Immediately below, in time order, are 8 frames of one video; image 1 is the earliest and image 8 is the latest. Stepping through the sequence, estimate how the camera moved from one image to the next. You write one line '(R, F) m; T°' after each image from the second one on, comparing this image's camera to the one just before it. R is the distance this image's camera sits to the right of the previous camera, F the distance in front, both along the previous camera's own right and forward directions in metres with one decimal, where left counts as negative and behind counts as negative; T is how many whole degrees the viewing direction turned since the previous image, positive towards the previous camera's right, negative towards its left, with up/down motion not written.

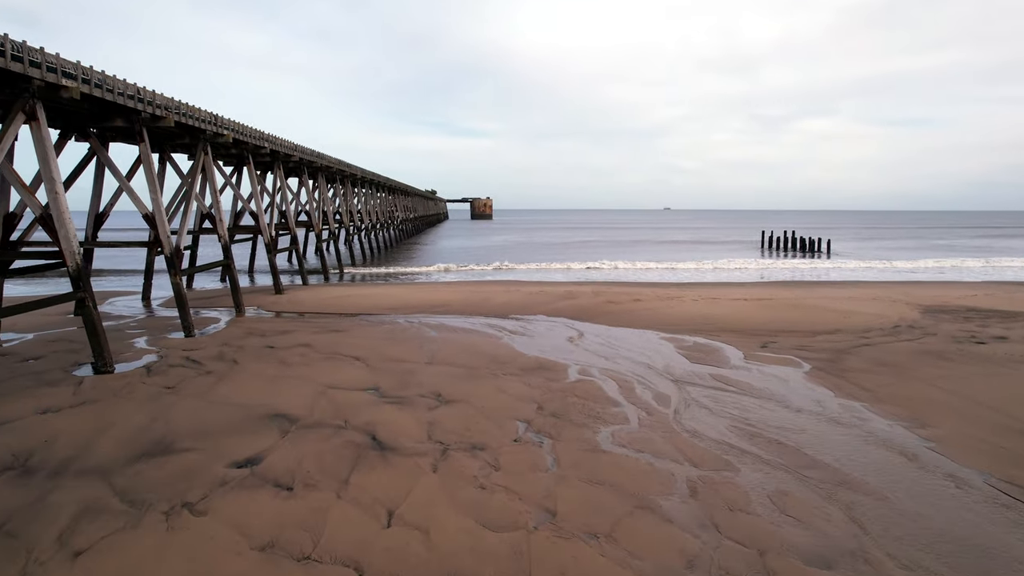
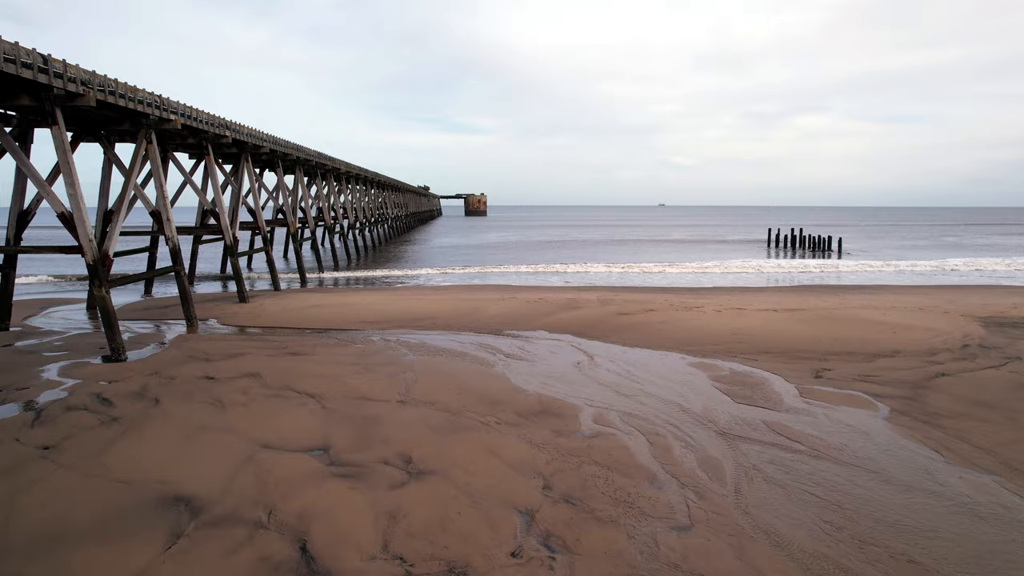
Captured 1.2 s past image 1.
(0.0, +1.3) m; 0°
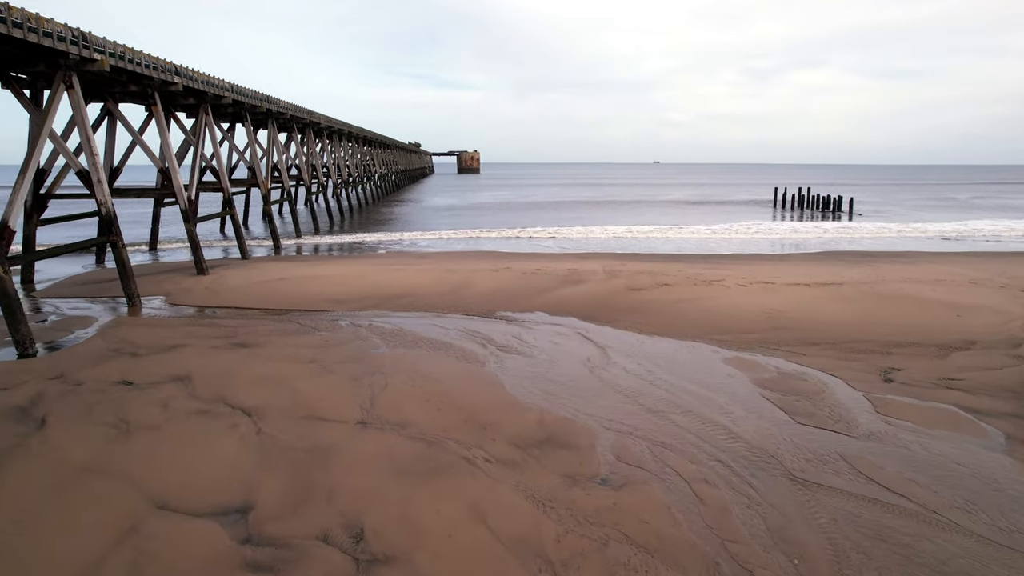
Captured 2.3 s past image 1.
(0.0, +1.1) m; +1°
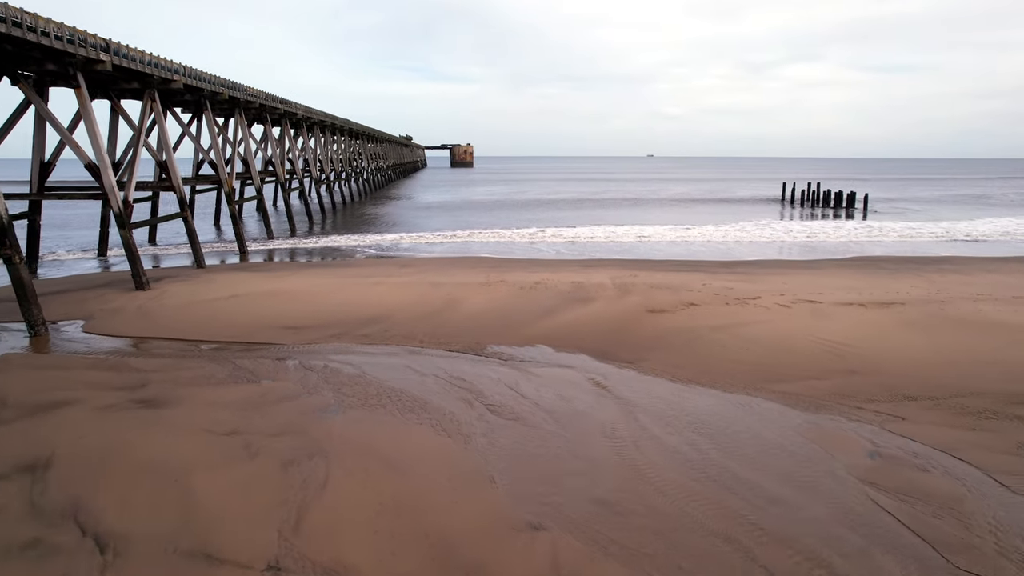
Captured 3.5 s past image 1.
(0.0, +1.3) m; 0°
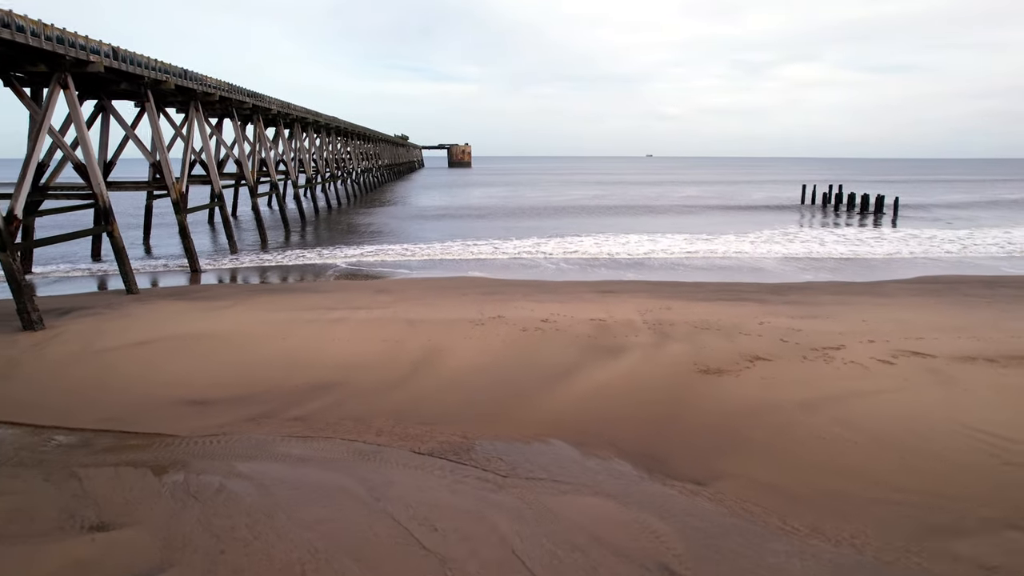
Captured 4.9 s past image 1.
(0.0, +1.7) m; 0°
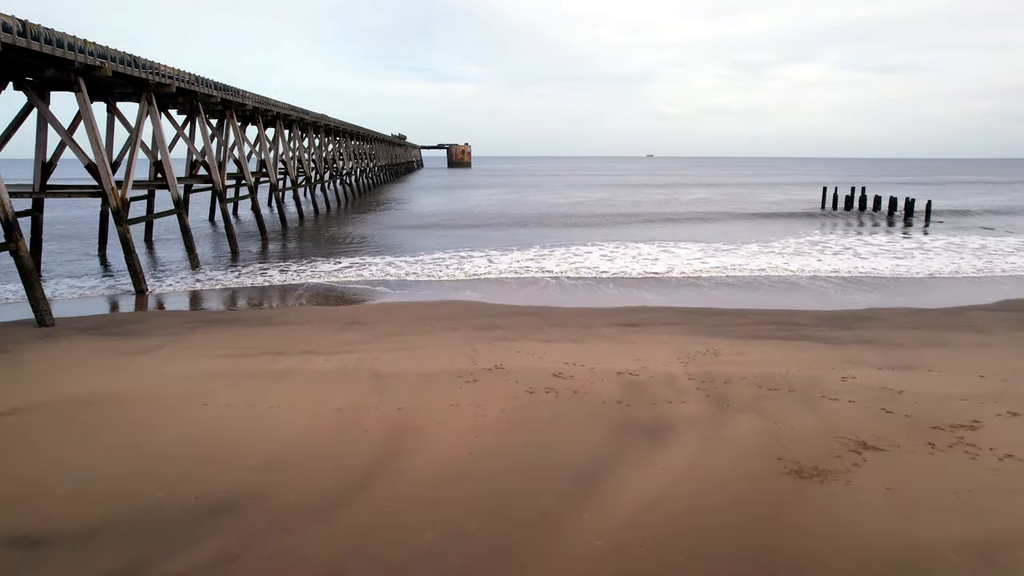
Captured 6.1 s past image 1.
(0.0, +1.5) m; 0°
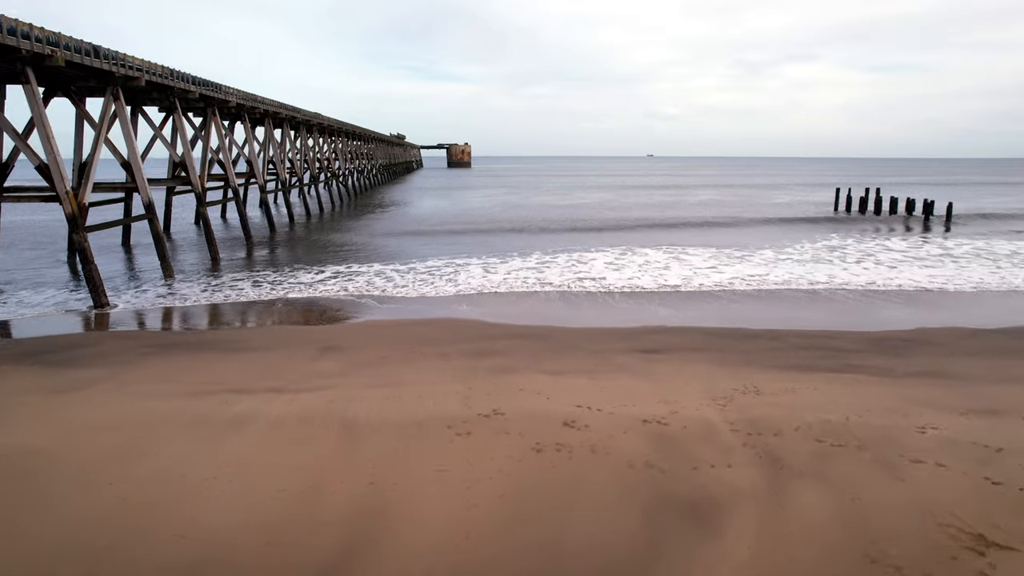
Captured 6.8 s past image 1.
(0.0, +0.8) m; 0°
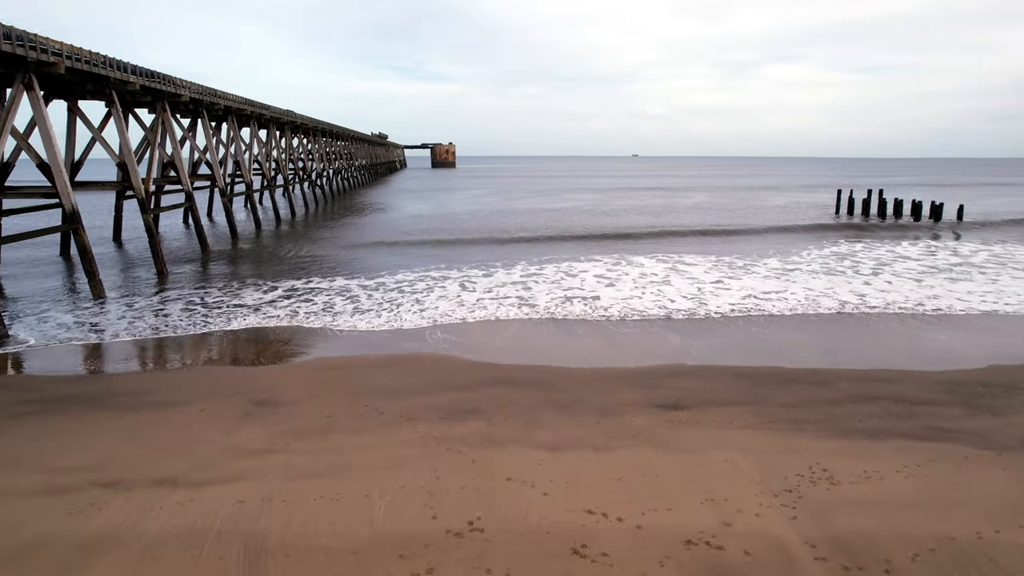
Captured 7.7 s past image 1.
(0.0, +1.2) m; +1°
